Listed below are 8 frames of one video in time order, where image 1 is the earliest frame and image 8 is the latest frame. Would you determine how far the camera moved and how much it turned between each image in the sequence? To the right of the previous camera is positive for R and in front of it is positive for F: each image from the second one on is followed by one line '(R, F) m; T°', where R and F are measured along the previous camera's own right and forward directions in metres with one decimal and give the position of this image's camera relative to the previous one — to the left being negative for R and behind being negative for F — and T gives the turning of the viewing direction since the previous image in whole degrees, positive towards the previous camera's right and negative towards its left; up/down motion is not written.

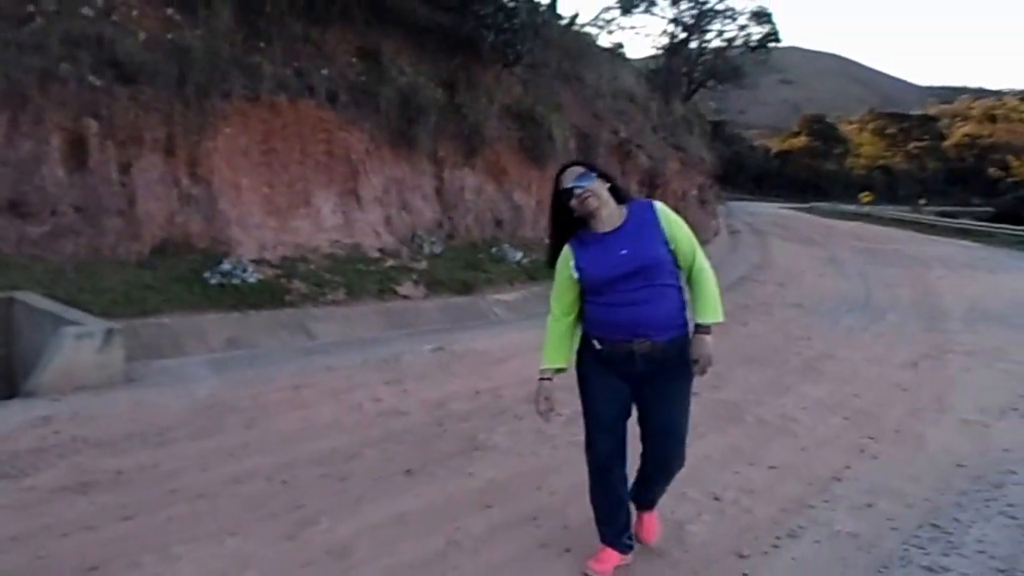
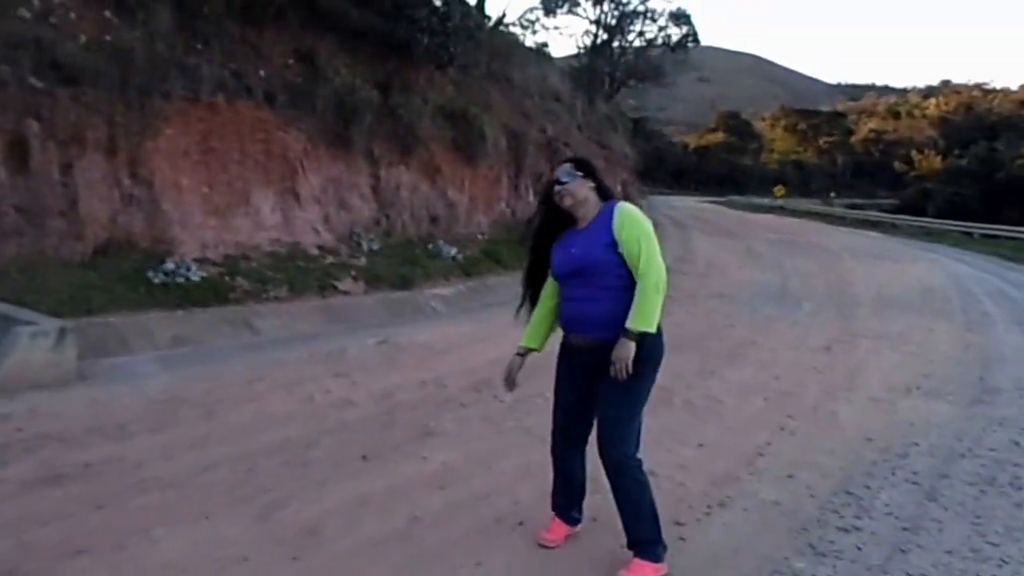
(-0.2, -0.4) m; +5°
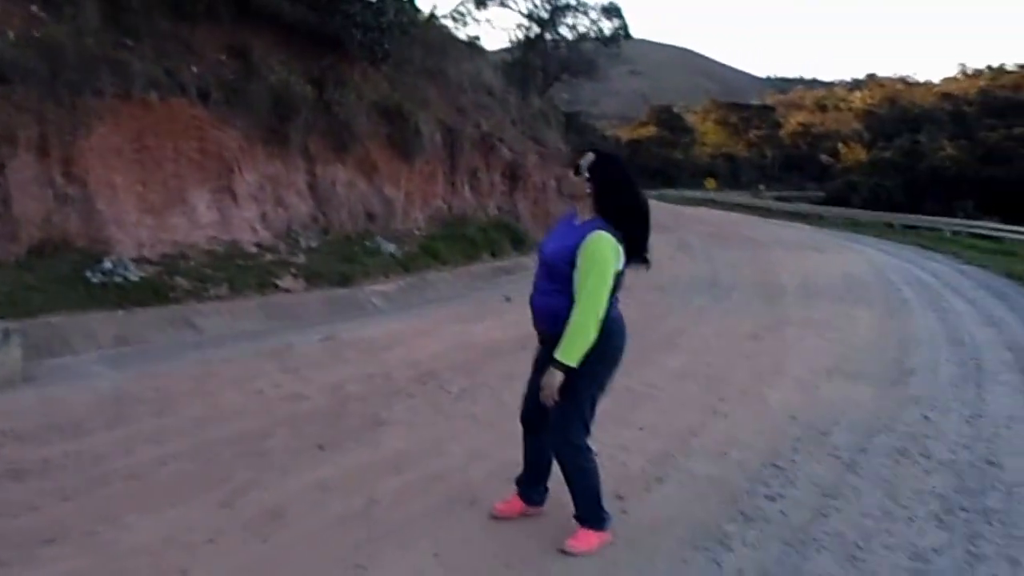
(-0.1, -0.3) m; +4°
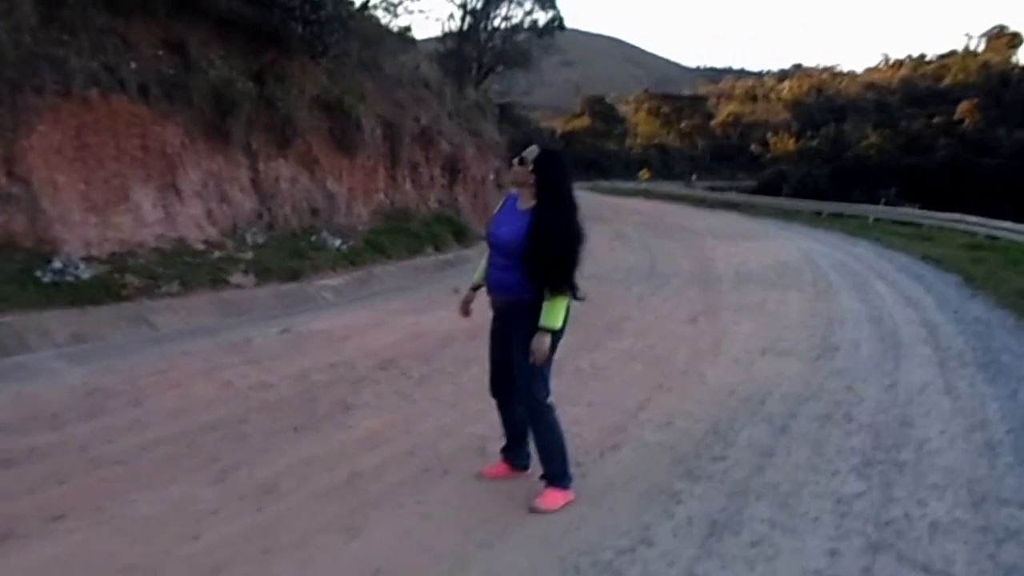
(-0.2, -0.5) m; +4°
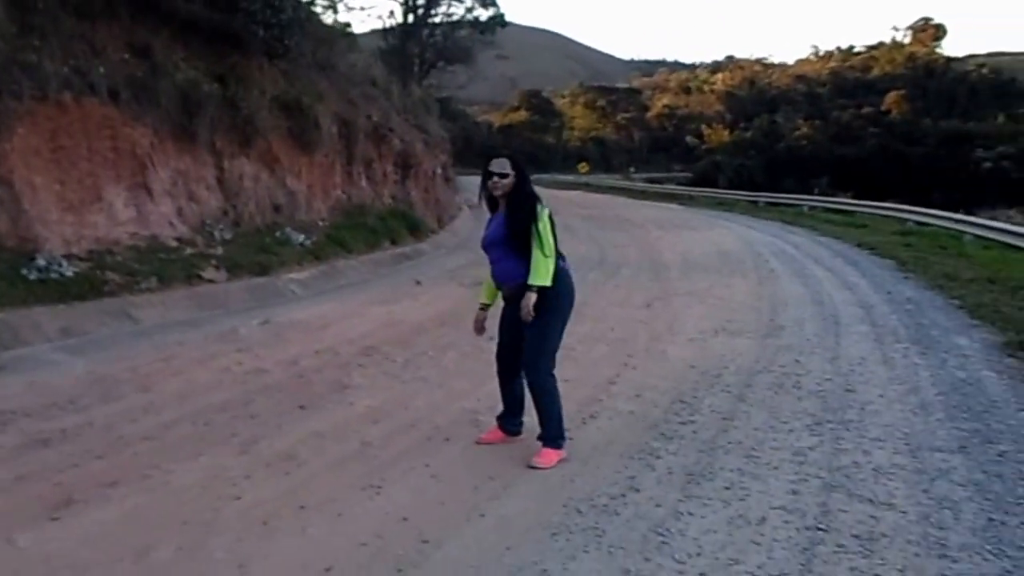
(-0.4, -0.8) m; +4°
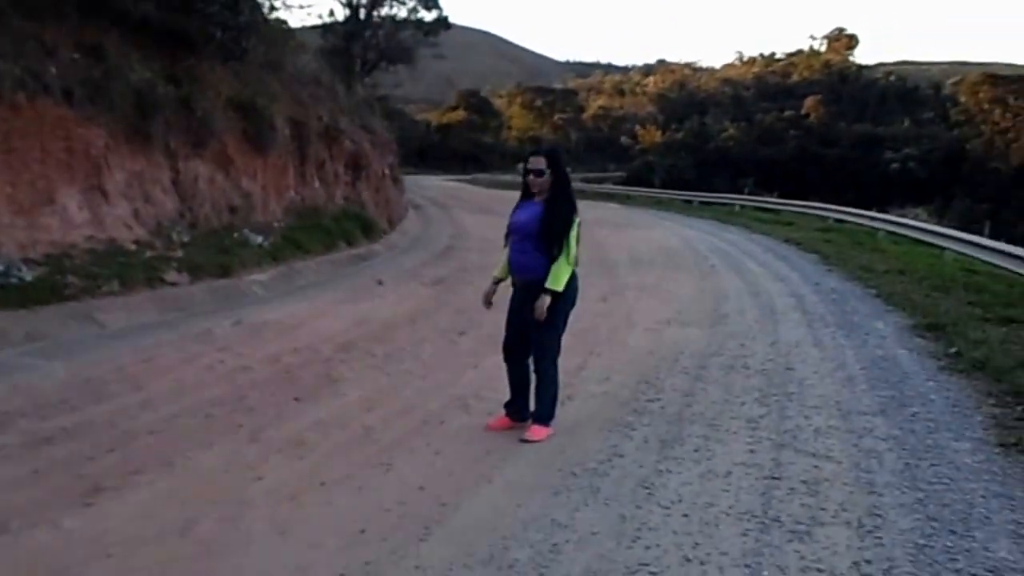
(-0.4, -0.5) m; +4°
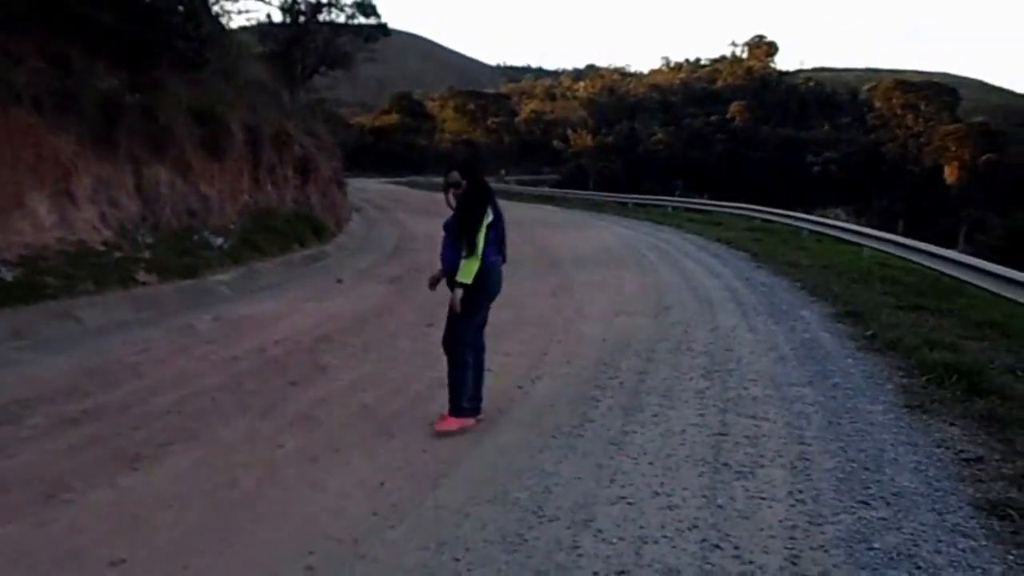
(-0.4, -1.0) m; +4°
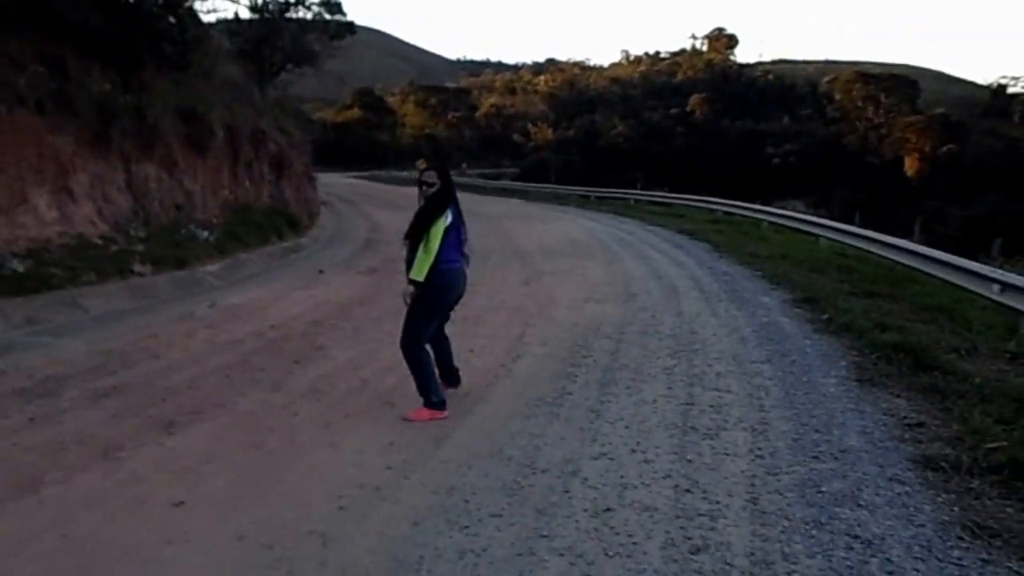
(-0.2, -1.0) m; +2°
